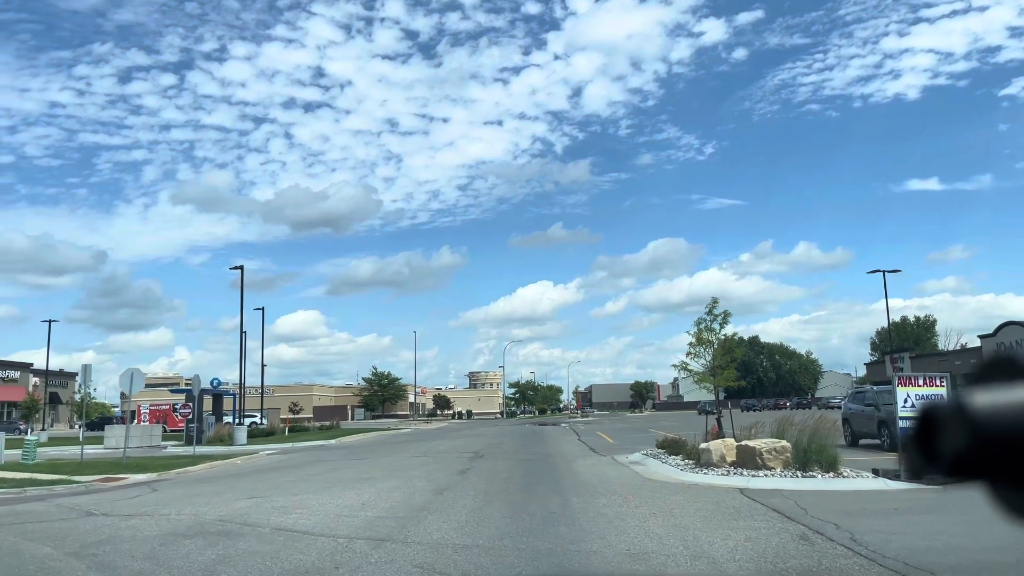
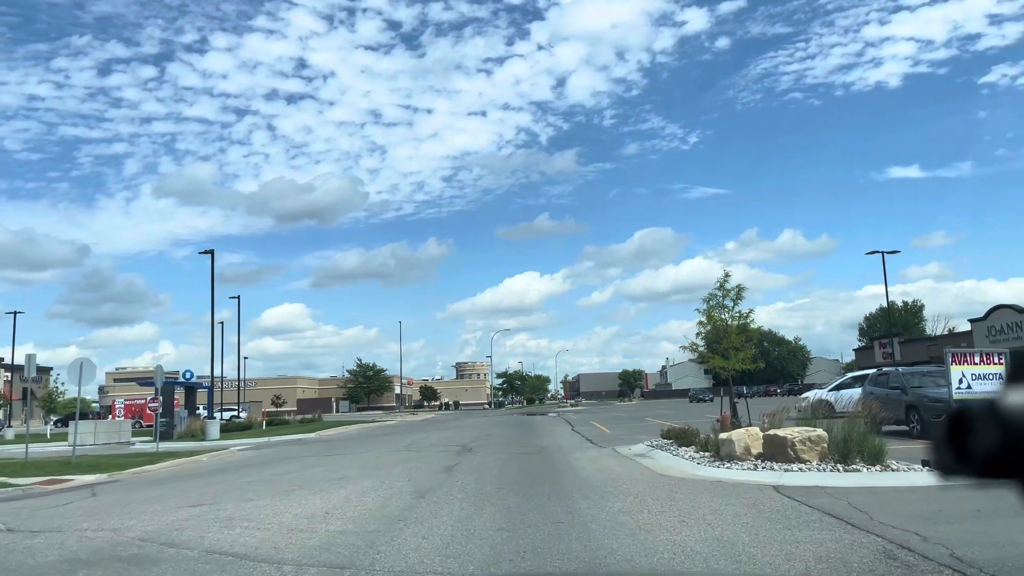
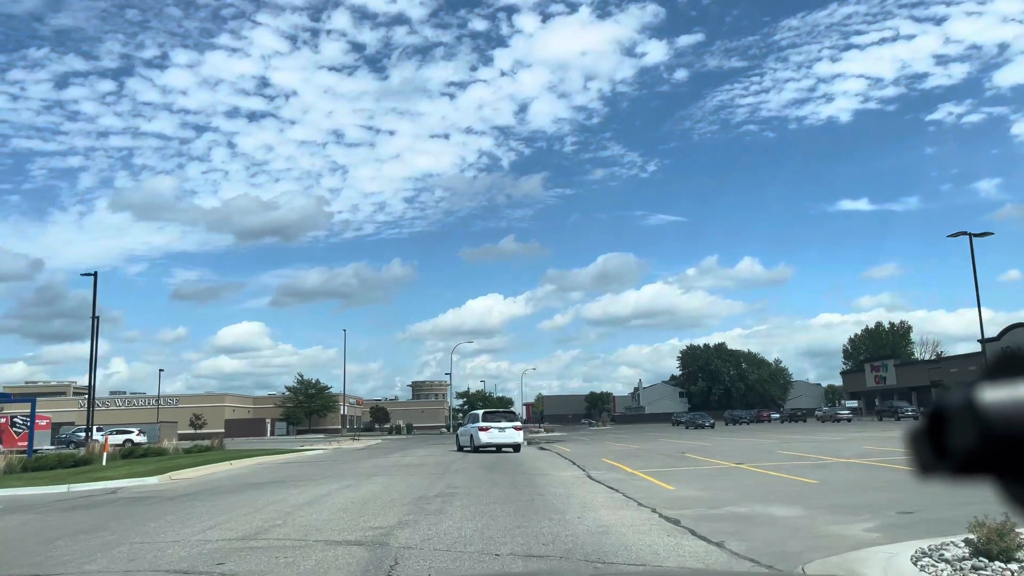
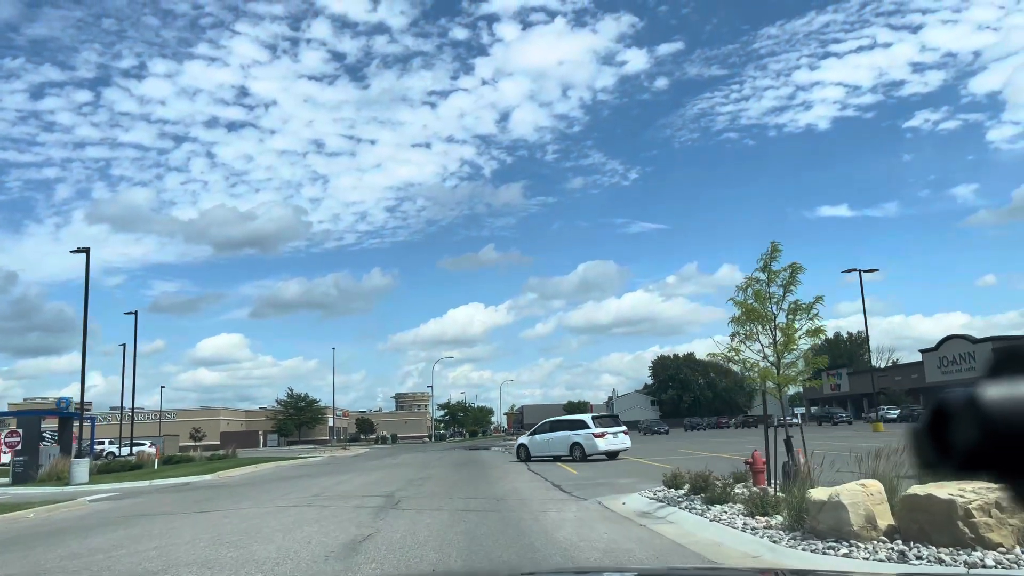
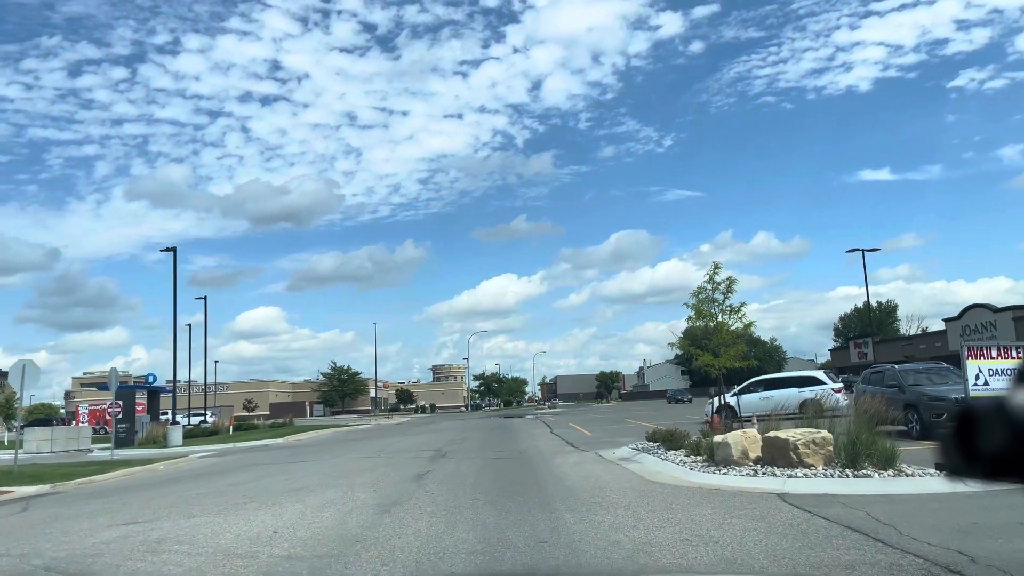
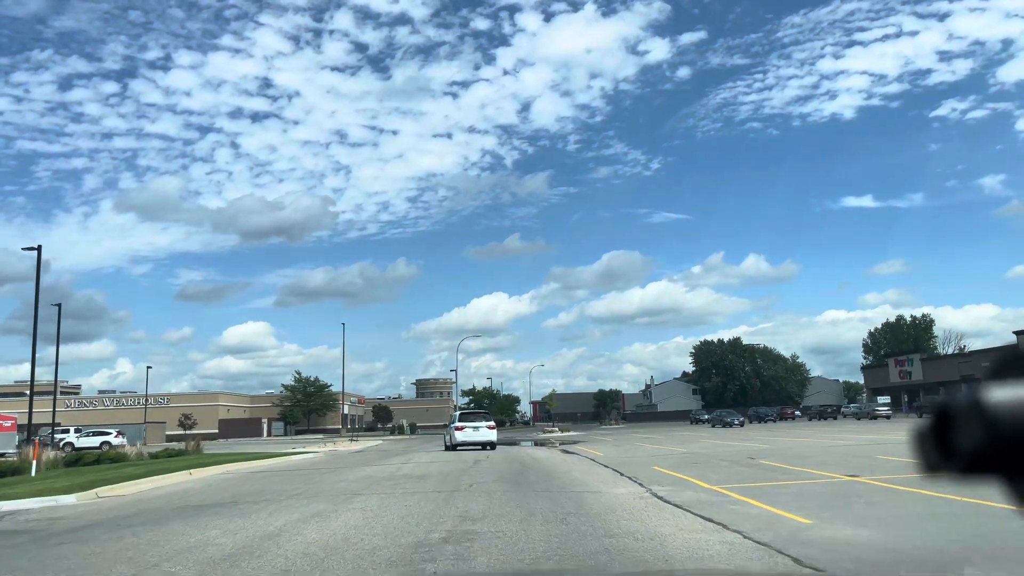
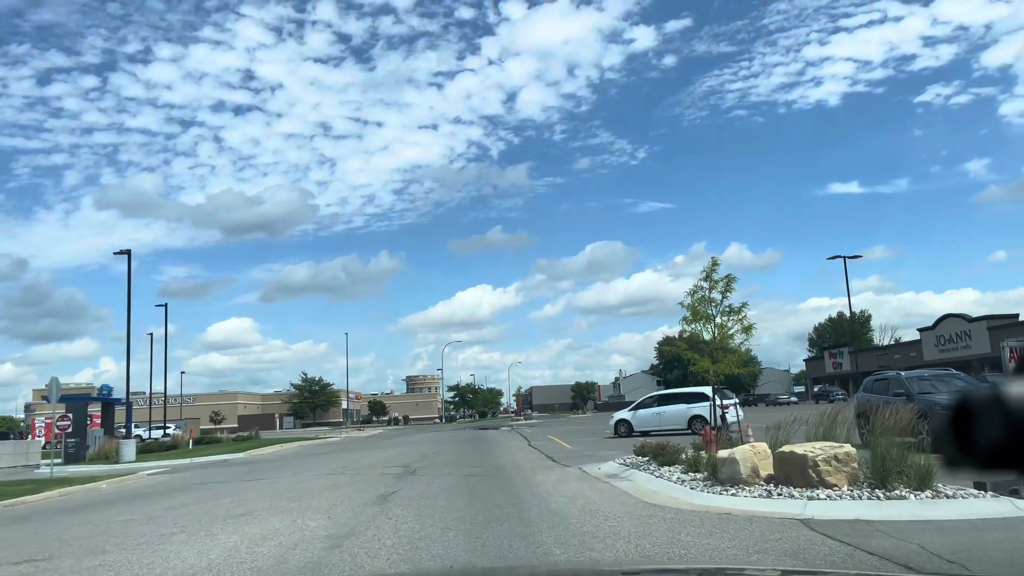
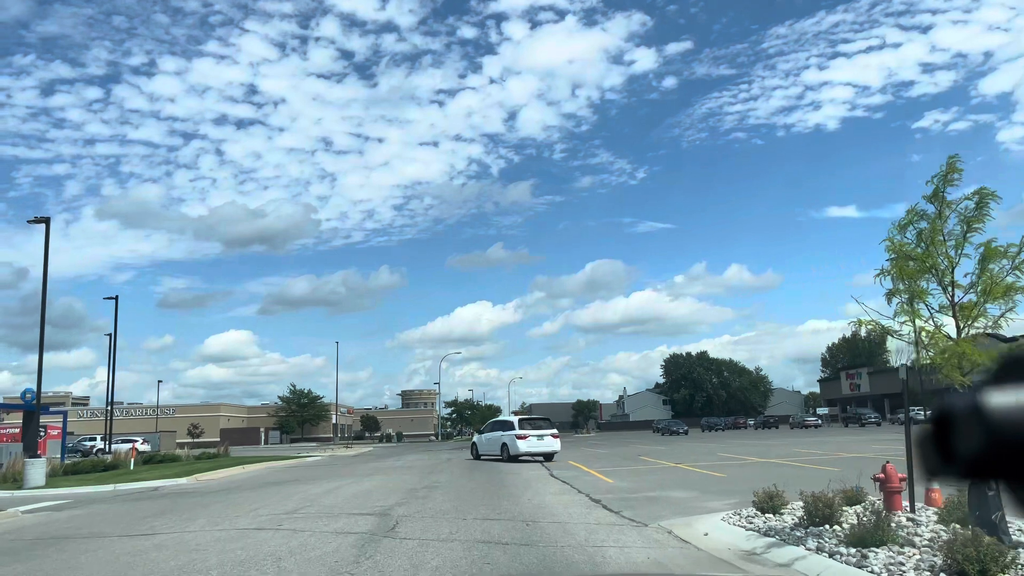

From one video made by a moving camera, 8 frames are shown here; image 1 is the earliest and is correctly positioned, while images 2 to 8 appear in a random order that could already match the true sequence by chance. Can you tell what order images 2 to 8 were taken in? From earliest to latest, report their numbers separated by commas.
2, 5, 7, 4, 8, 3, 6
